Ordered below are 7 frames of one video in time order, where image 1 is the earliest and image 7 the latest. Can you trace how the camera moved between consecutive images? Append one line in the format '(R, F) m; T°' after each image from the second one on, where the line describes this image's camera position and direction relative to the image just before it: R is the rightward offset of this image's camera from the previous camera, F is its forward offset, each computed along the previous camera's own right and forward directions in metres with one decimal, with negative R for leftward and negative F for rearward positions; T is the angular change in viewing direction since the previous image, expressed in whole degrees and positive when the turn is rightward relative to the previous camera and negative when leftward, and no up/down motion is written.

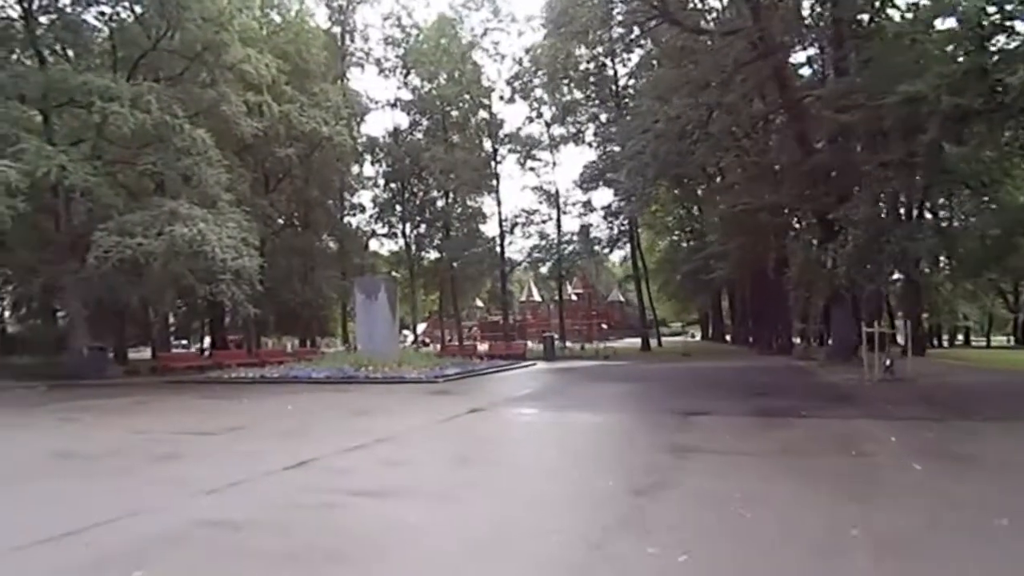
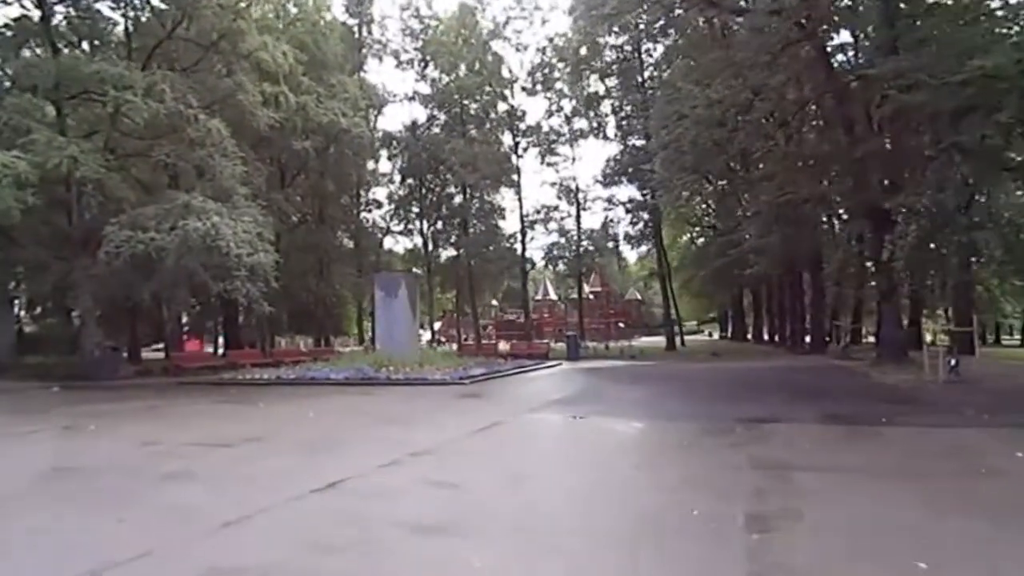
(-0.6, +1.2) m; -1°
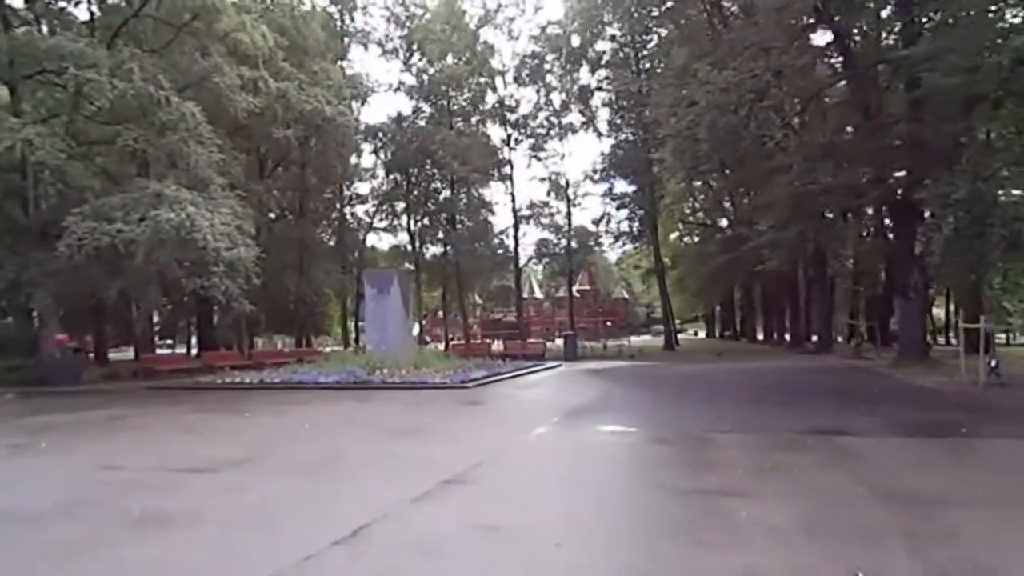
(-0.8, +1.7) m; +2°
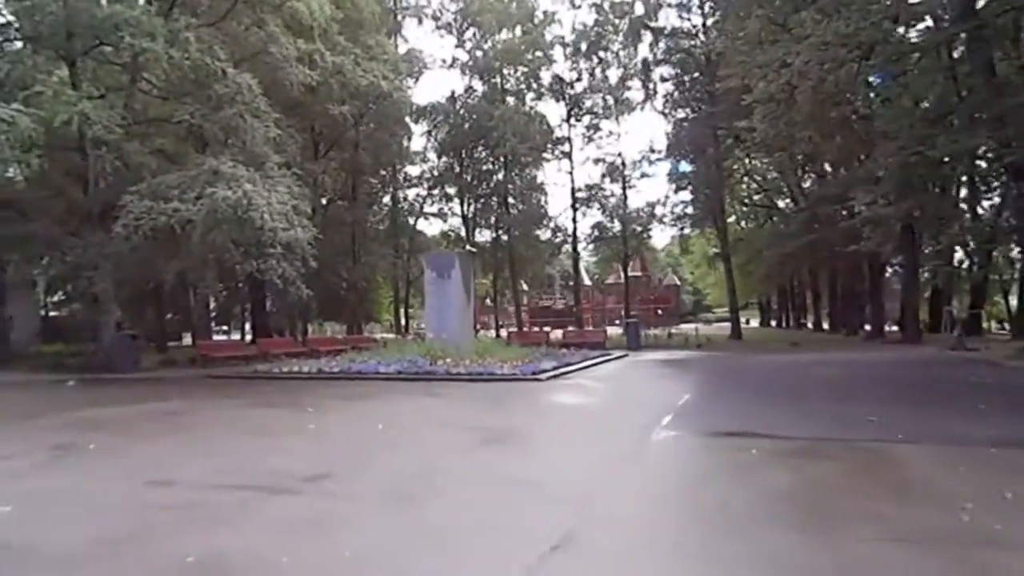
(-1.0, +1.6) m; -3°
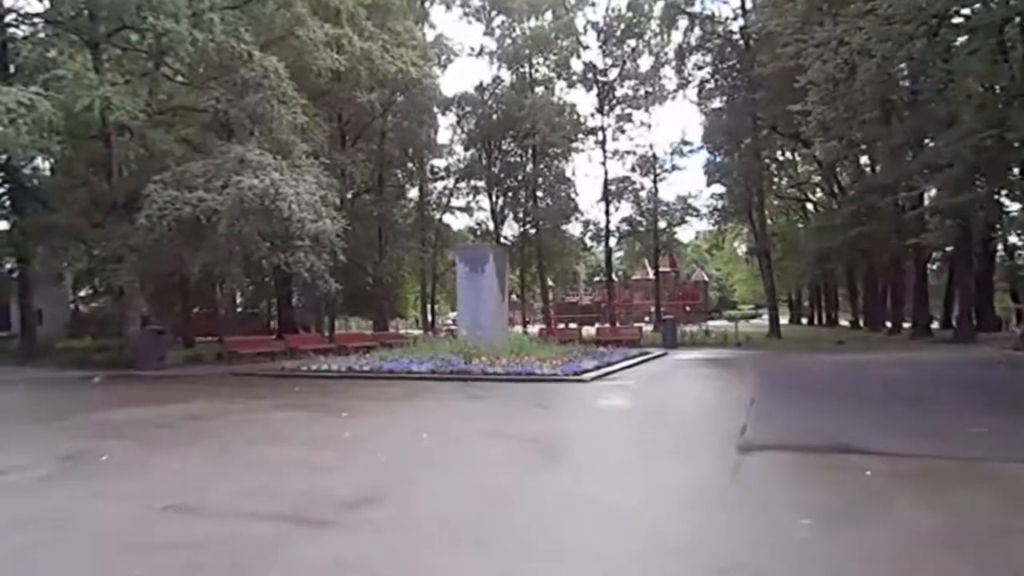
(-0.6, +1.1) m; -2°
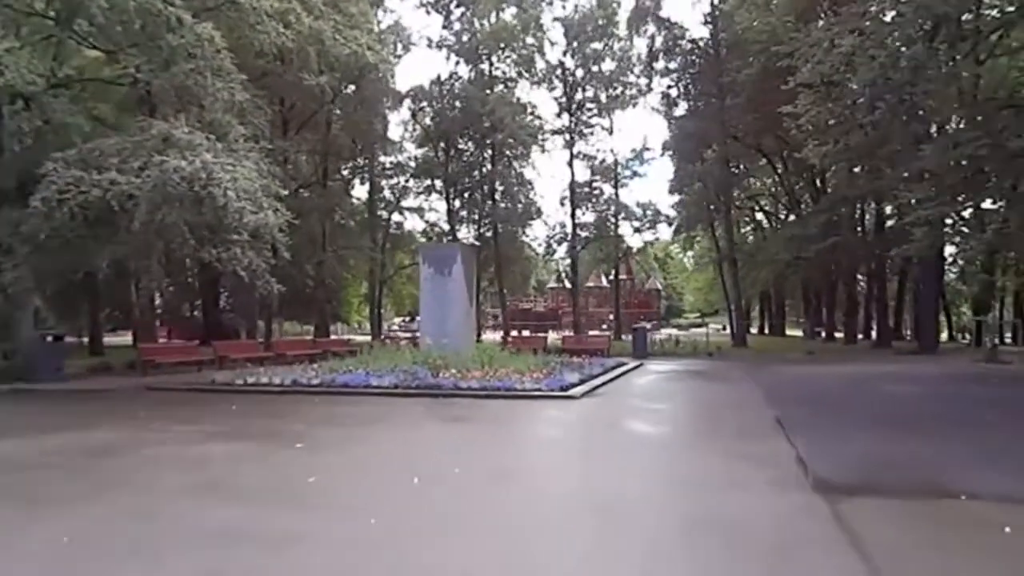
(-0.8, +2.3) m; +5°
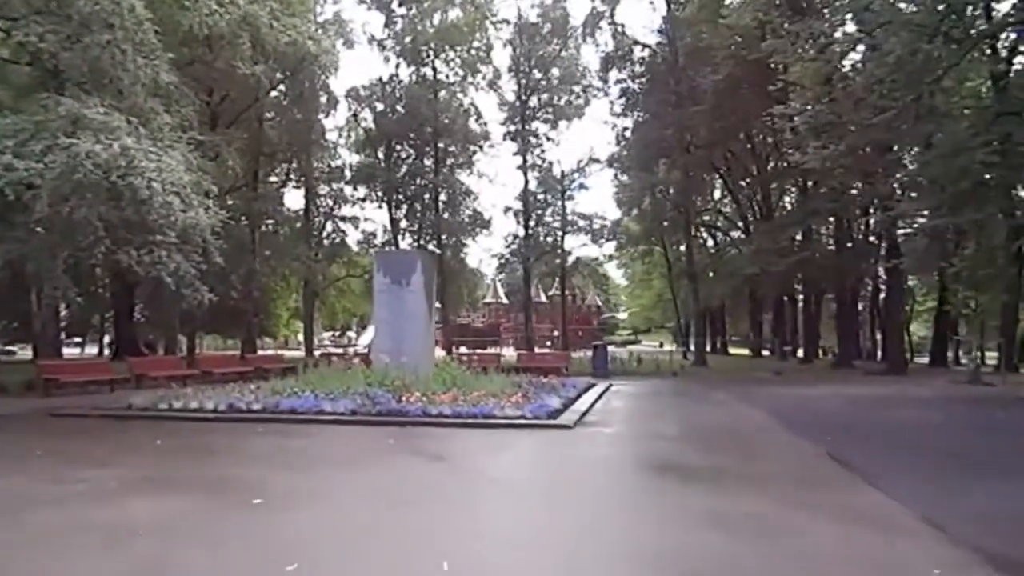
(-1.1, +2.0) m; +6°
